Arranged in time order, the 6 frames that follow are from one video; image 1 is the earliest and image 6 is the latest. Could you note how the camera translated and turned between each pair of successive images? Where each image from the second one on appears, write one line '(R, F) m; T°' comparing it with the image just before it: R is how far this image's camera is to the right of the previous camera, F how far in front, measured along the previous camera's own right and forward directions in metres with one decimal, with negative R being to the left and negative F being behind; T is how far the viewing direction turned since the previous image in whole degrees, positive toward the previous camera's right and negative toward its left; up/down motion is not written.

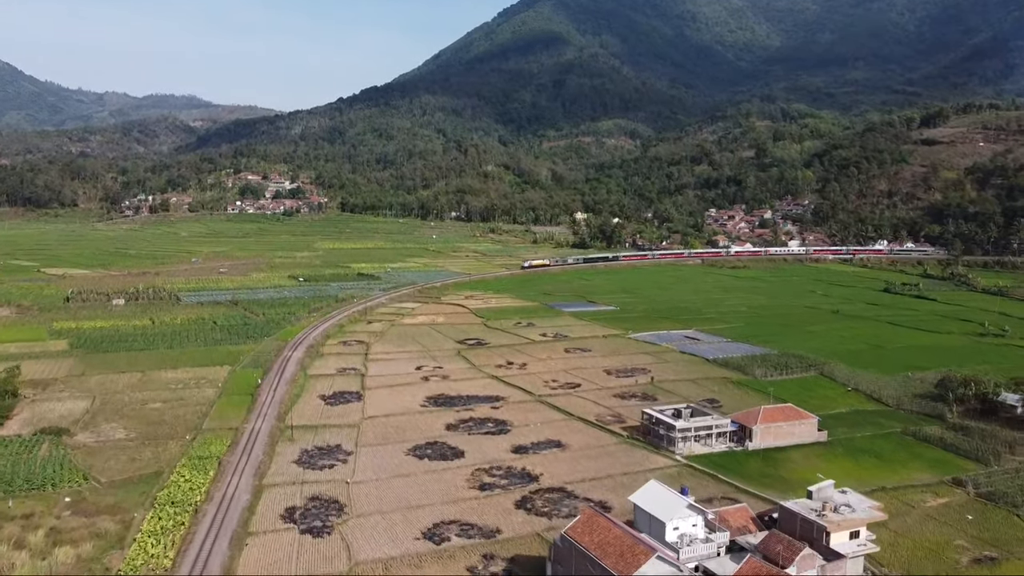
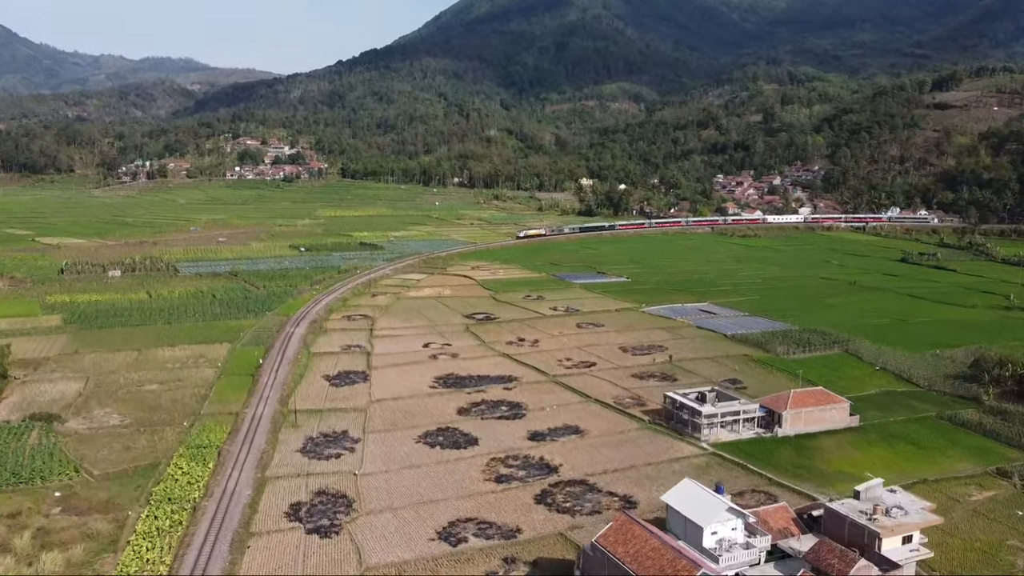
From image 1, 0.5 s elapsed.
(-0.5, +1.6) m; 0°
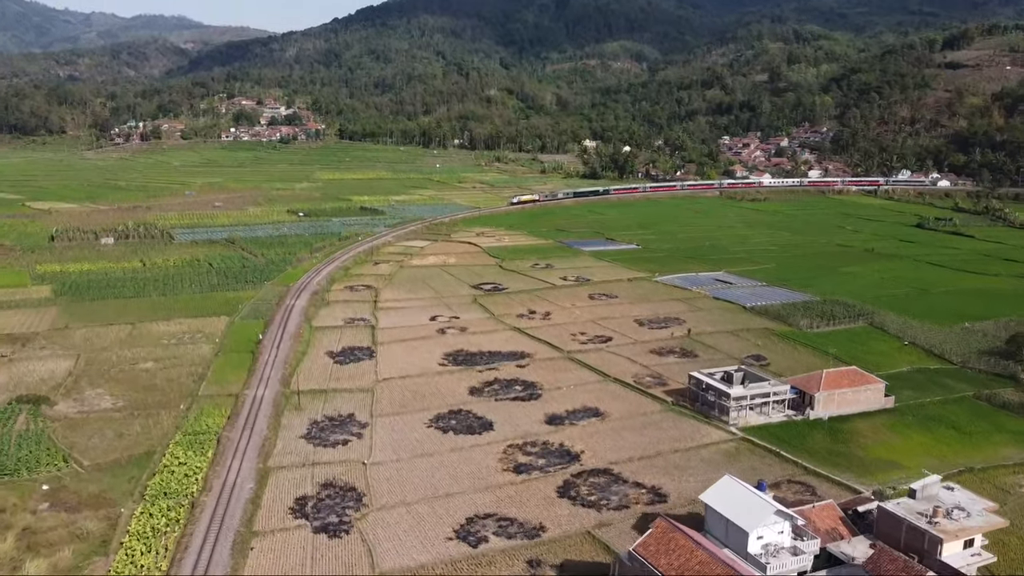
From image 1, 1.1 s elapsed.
(-0.5, +1.5) m; 0°
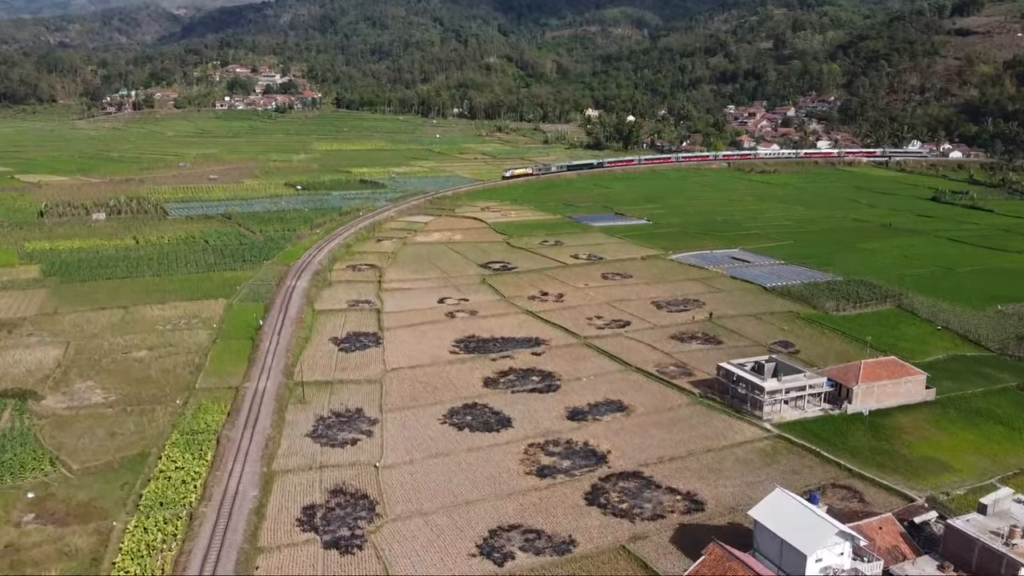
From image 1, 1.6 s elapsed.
(-0.6, +1.5) m; 0°
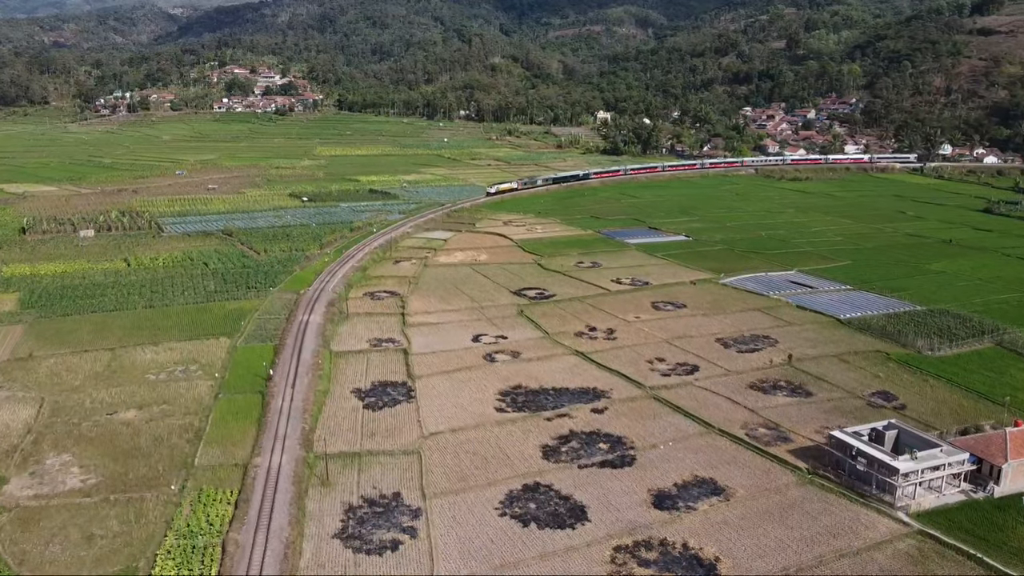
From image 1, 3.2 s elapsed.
(-1.6, +4.0) m; 0°
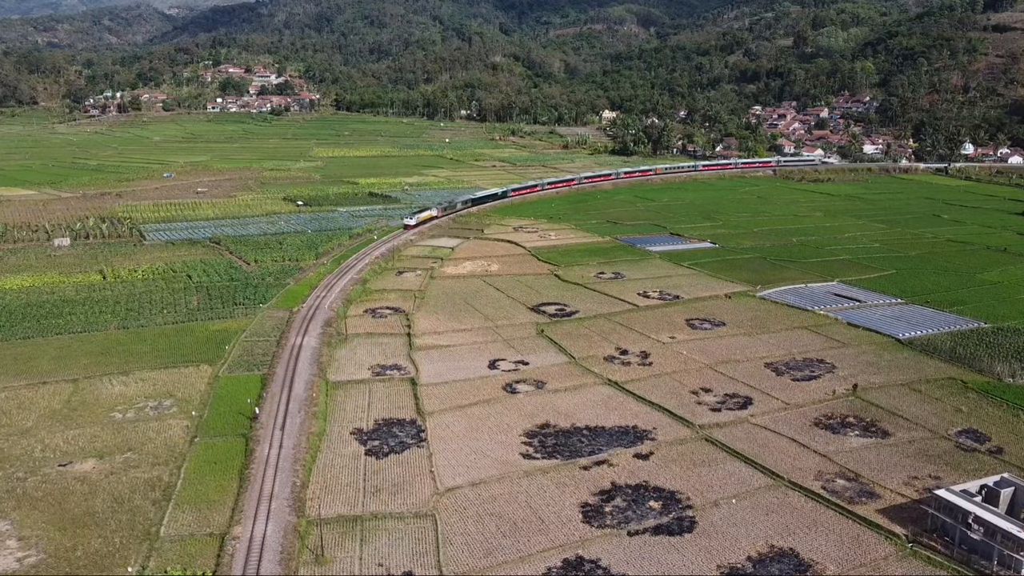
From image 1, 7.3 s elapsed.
(-0.7, +3.3) m; 0°
